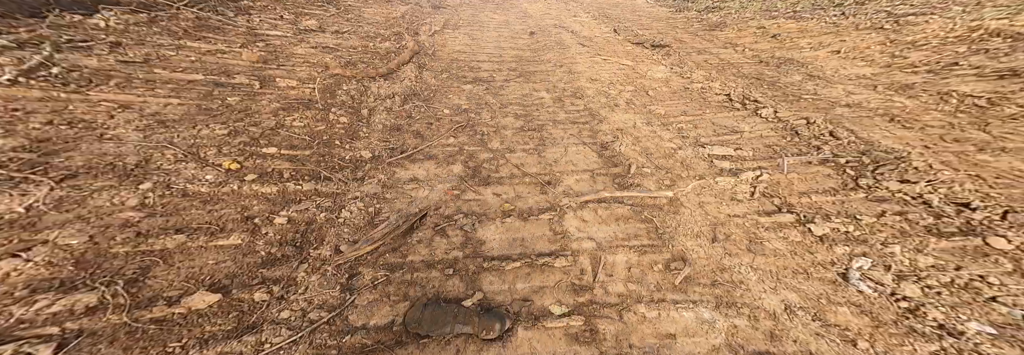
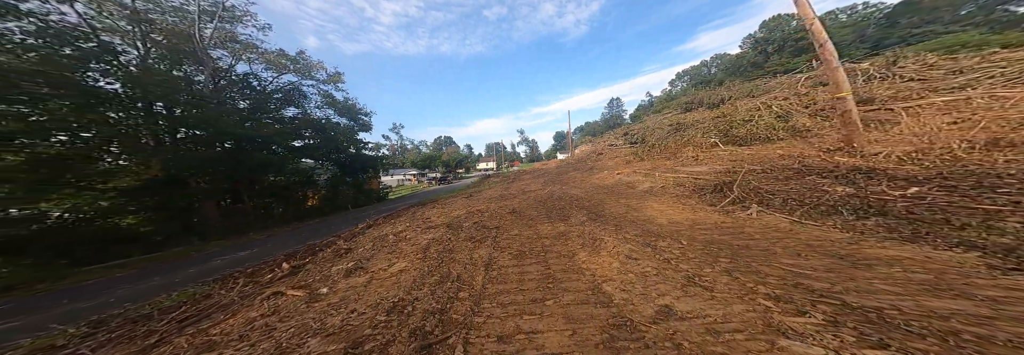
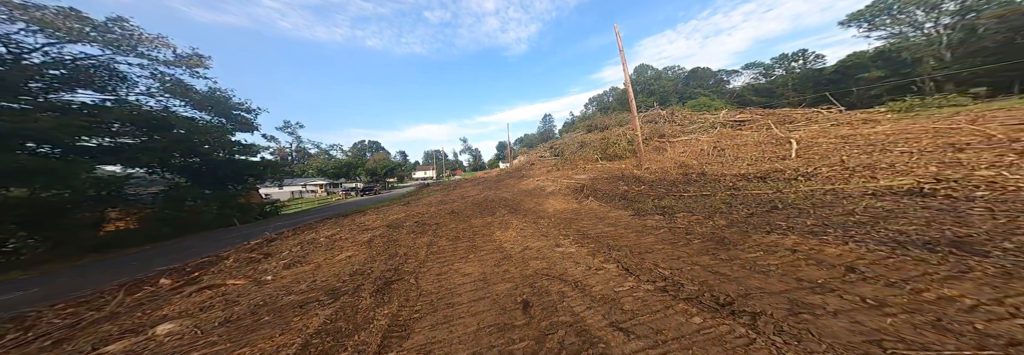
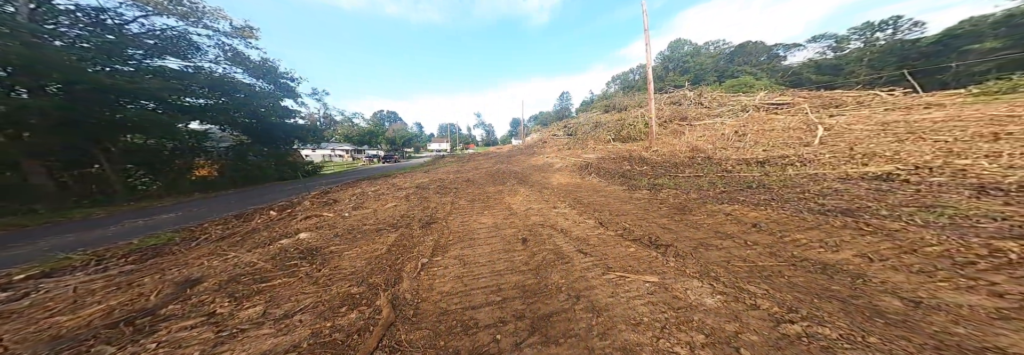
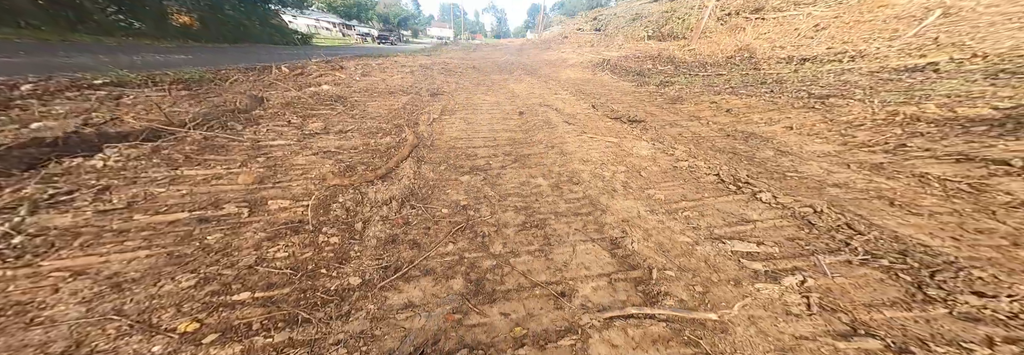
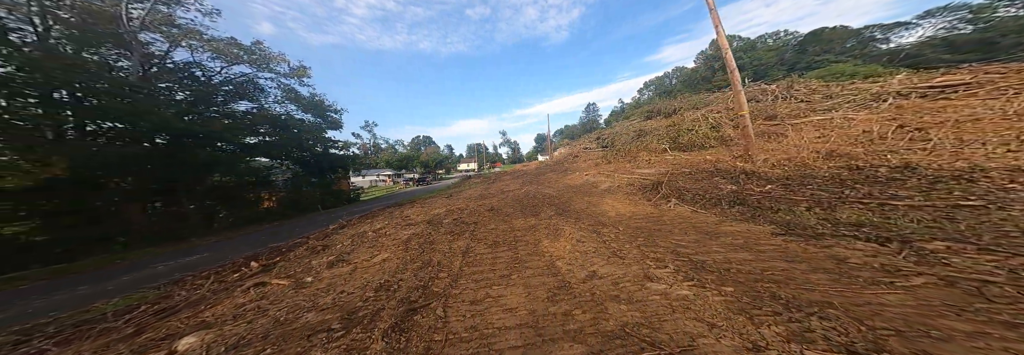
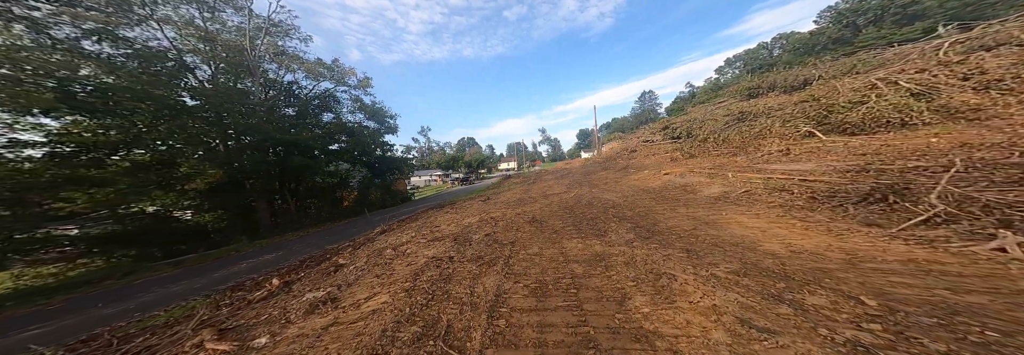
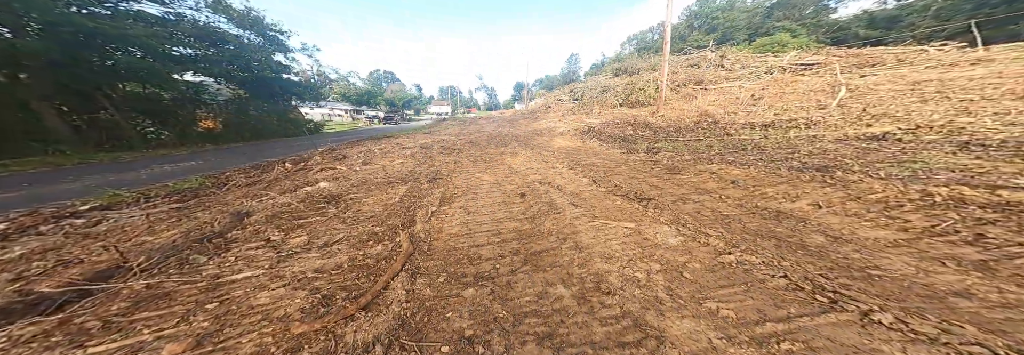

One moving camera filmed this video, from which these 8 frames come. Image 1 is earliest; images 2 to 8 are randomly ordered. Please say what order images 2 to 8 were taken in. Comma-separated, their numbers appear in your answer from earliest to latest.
5, 8, 4, 3, 6, 2, 7
